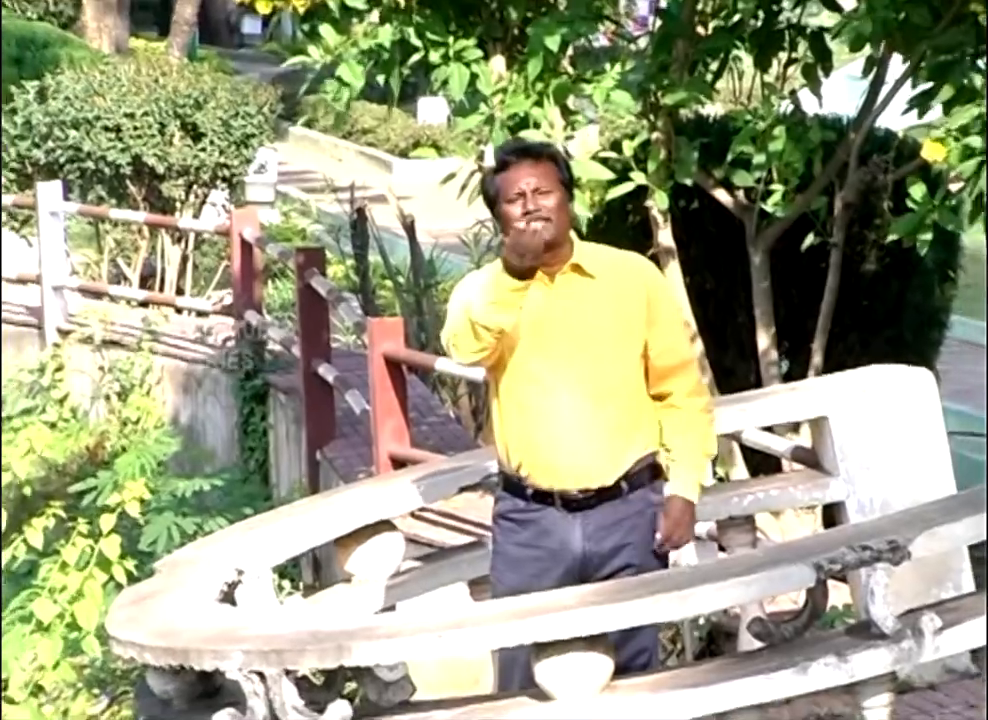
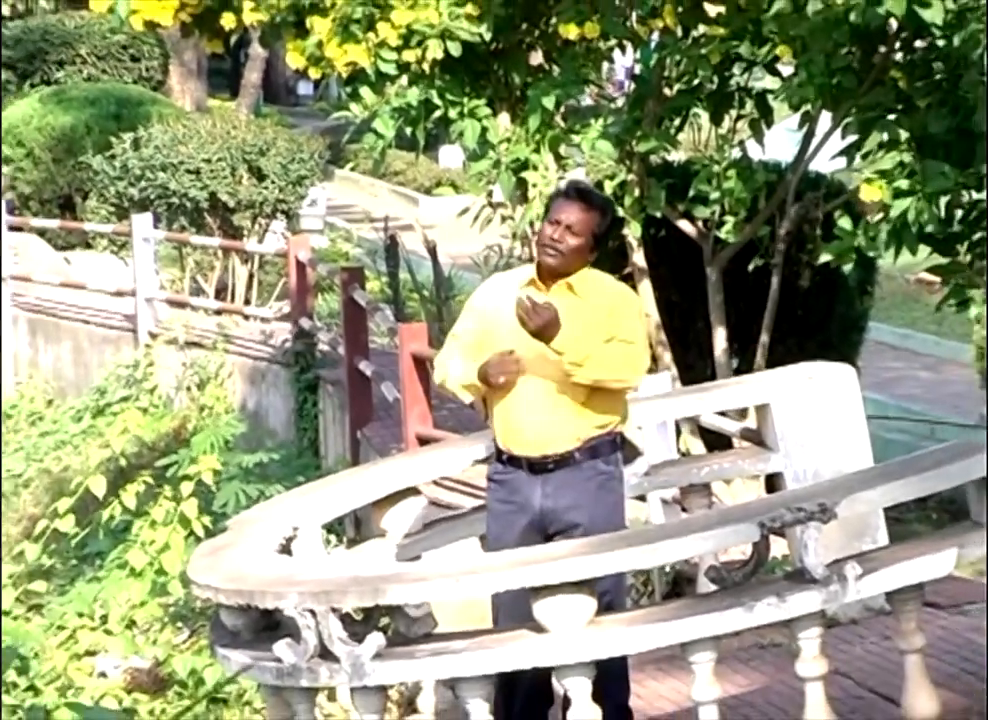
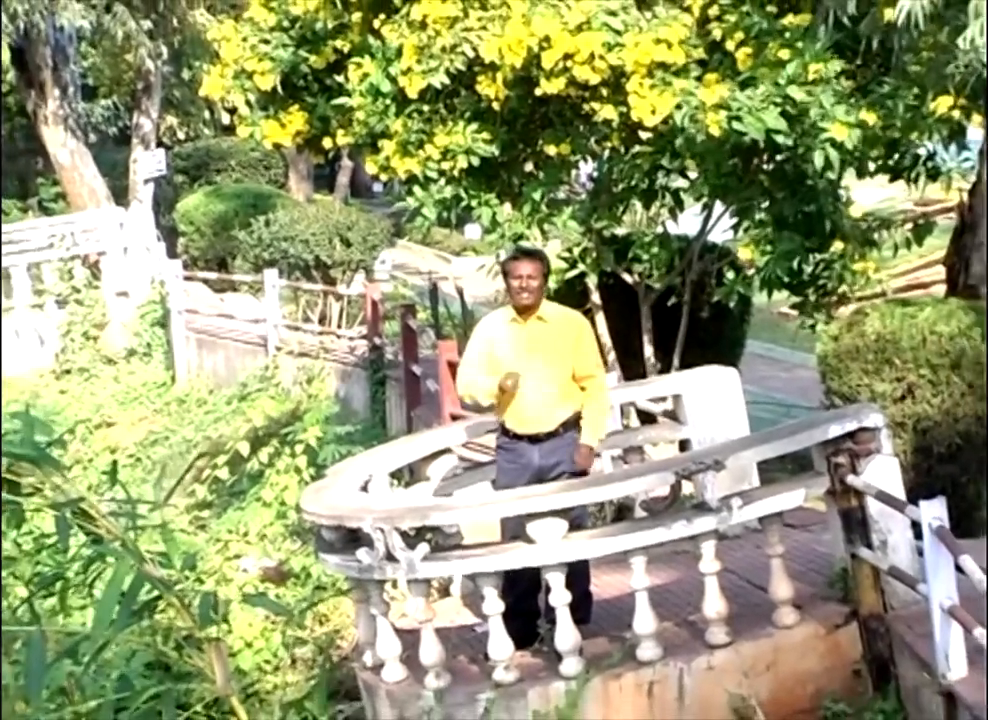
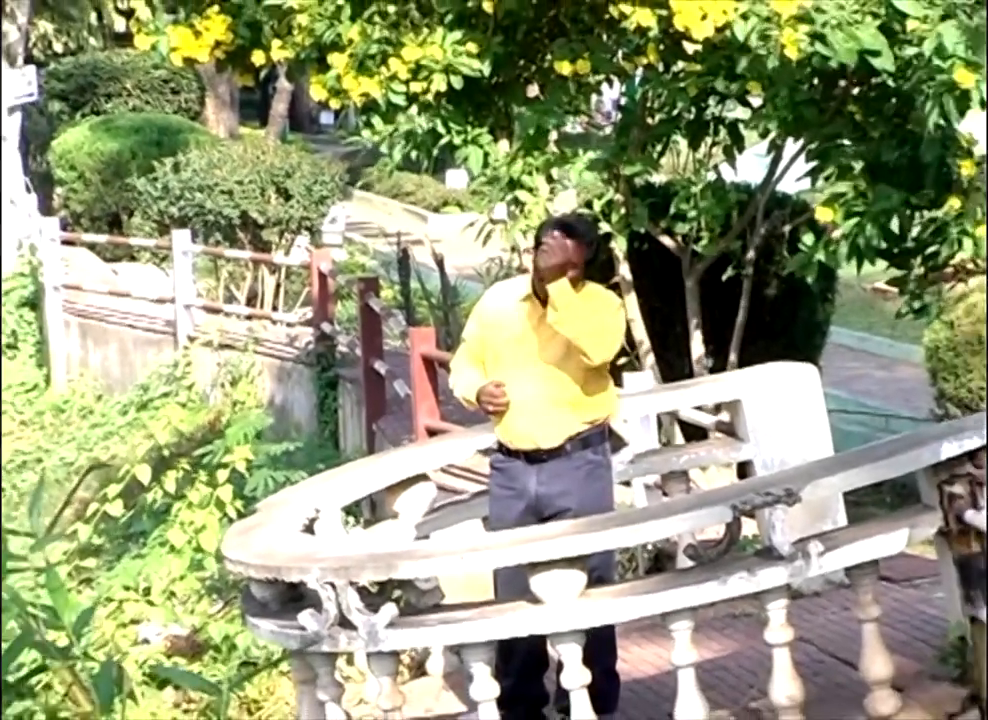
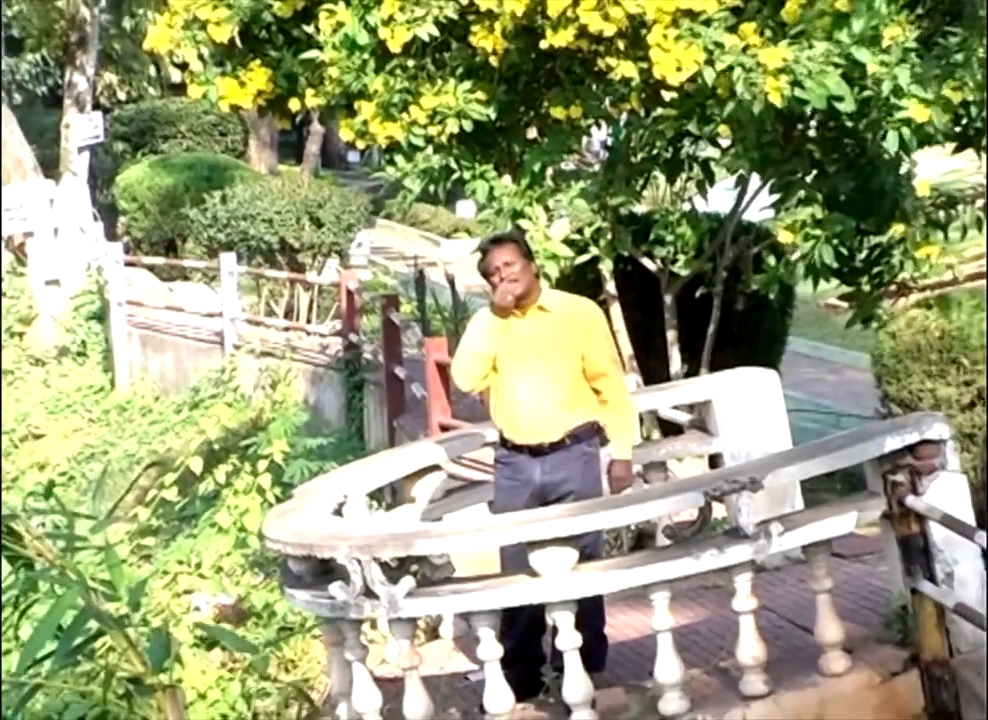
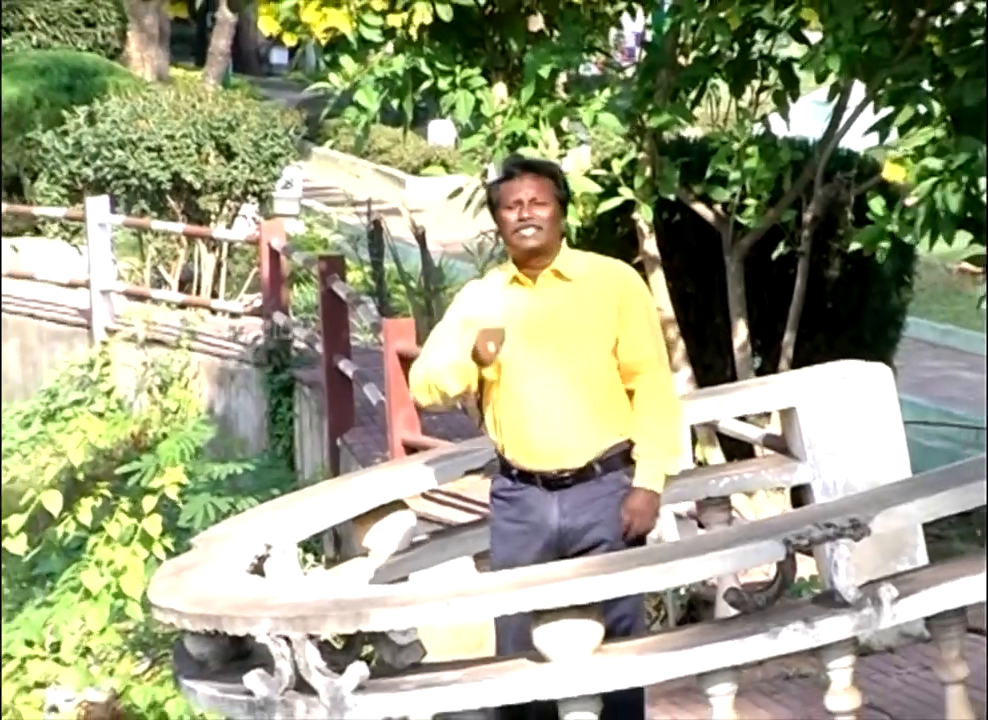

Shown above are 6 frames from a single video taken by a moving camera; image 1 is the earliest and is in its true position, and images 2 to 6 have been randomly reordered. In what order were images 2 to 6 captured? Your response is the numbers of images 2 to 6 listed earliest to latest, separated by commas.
6, 2, 4, 5, 3
